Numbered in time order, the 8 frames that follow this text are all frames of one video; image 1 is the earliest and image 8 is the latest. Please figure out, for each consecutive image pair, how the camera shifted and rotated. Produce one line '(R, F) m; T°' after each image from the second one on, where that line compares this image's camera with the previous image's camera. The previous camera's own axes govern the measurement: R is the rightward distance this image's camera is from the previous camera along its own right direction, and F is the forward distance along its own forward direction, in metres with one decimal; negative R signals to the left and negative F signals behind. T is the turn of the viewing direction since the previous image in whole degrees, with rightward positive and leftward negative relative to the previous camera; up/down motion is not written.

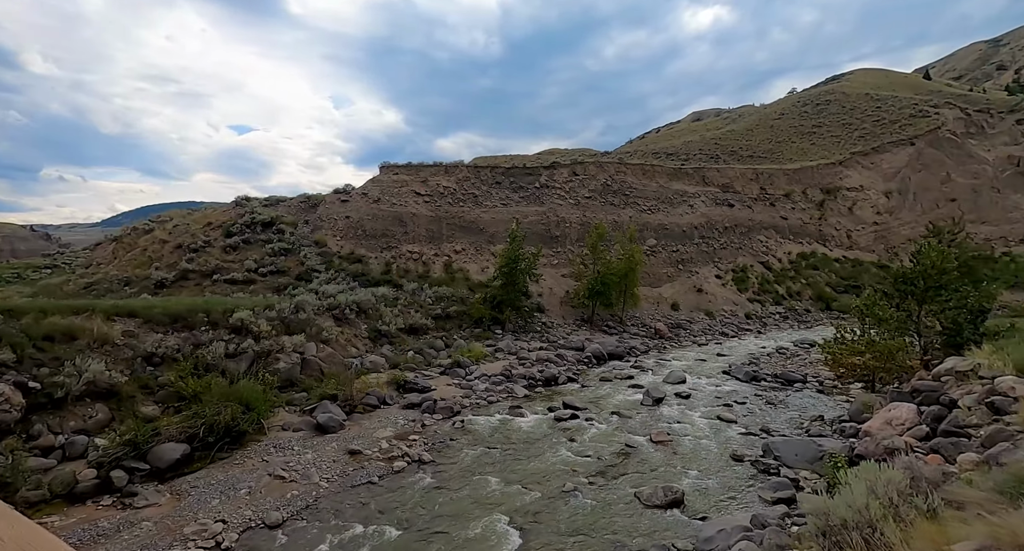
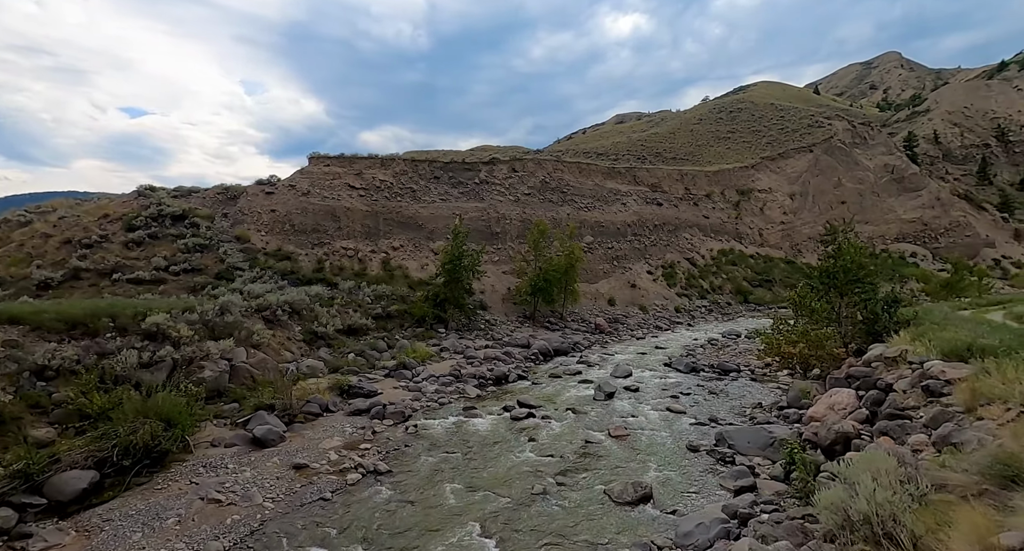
(-0.5, +0.5) m; +7°
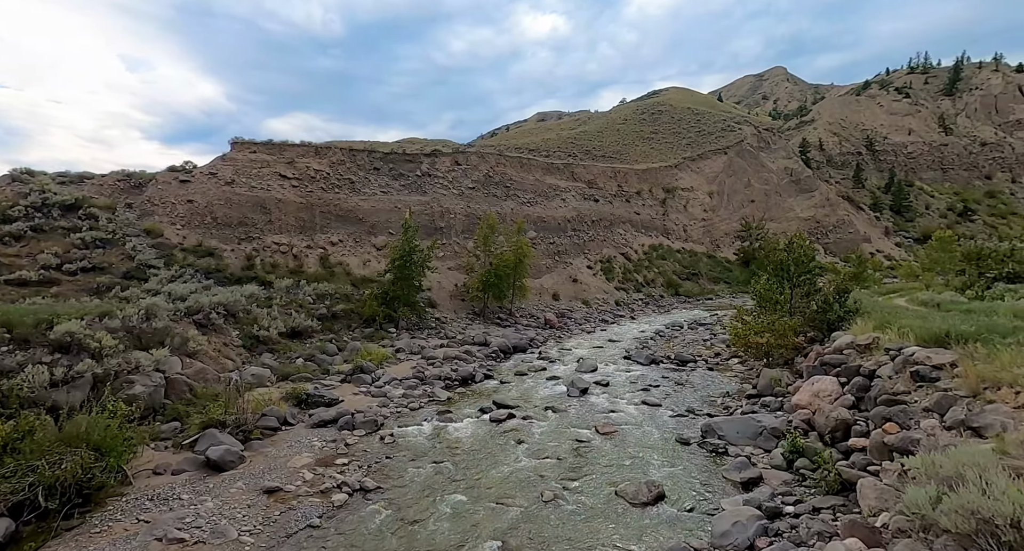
(-1.0, +0.7) m; +7°
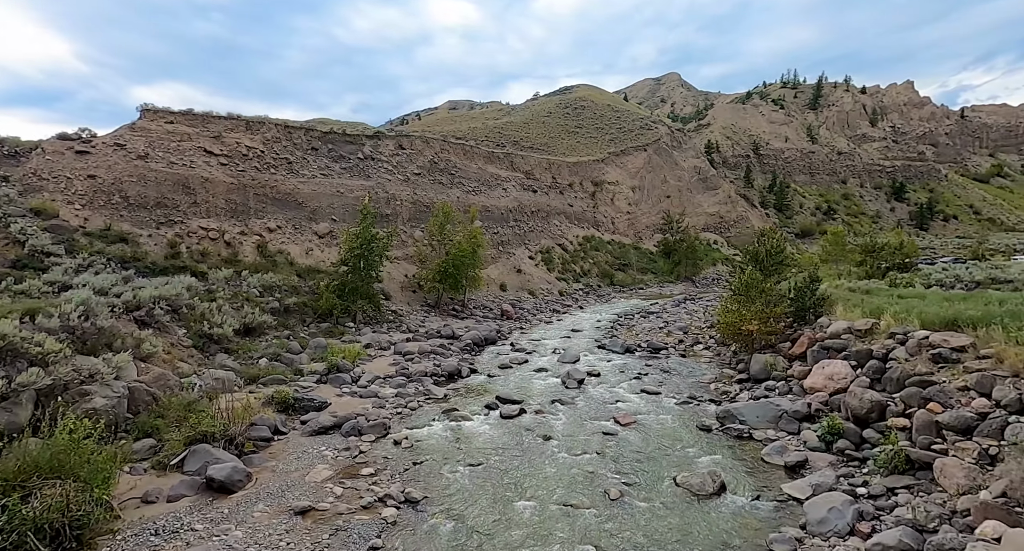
(-1.7, +0.7) m; +8°
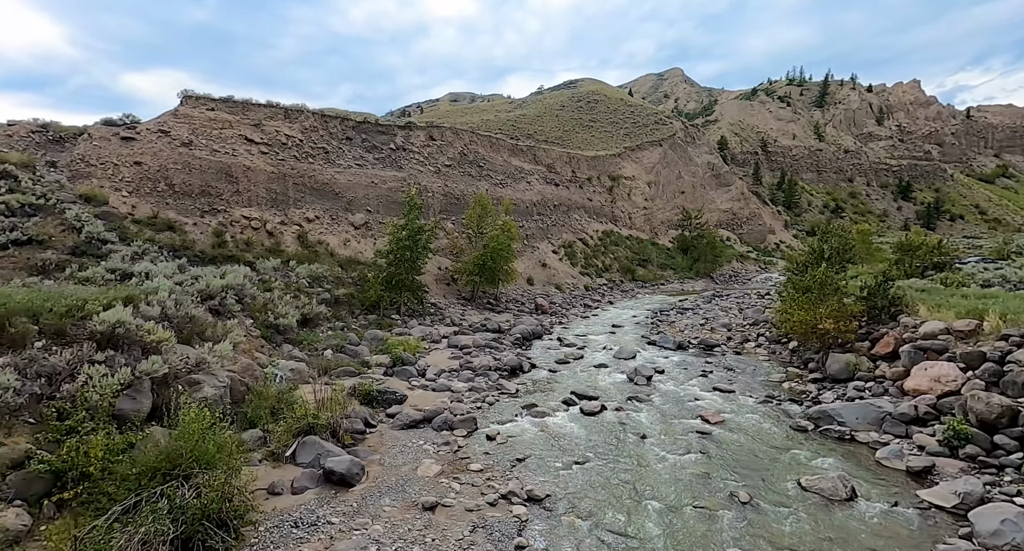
(-1.4, +0.2) m; -1°
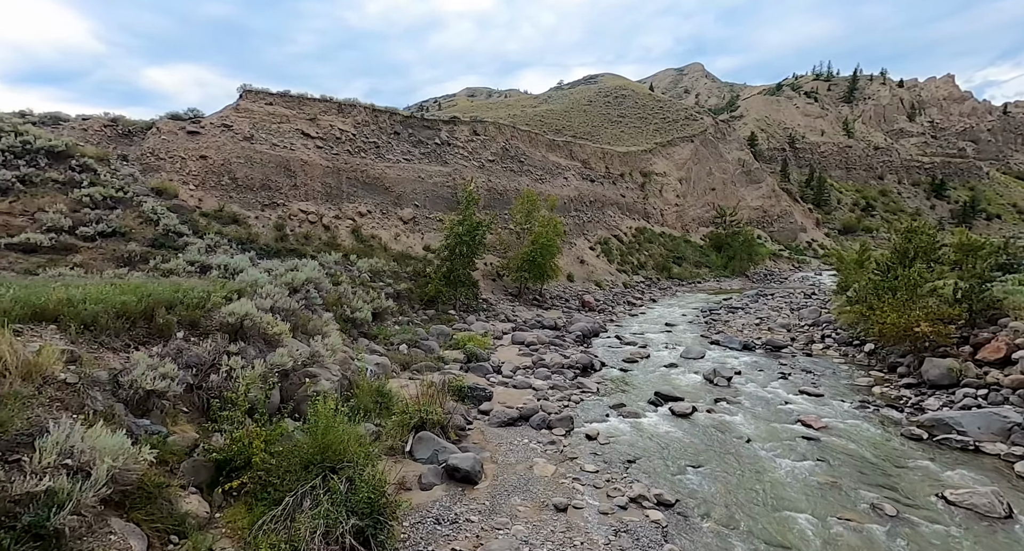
(-1.2, +0.1) m; -2°
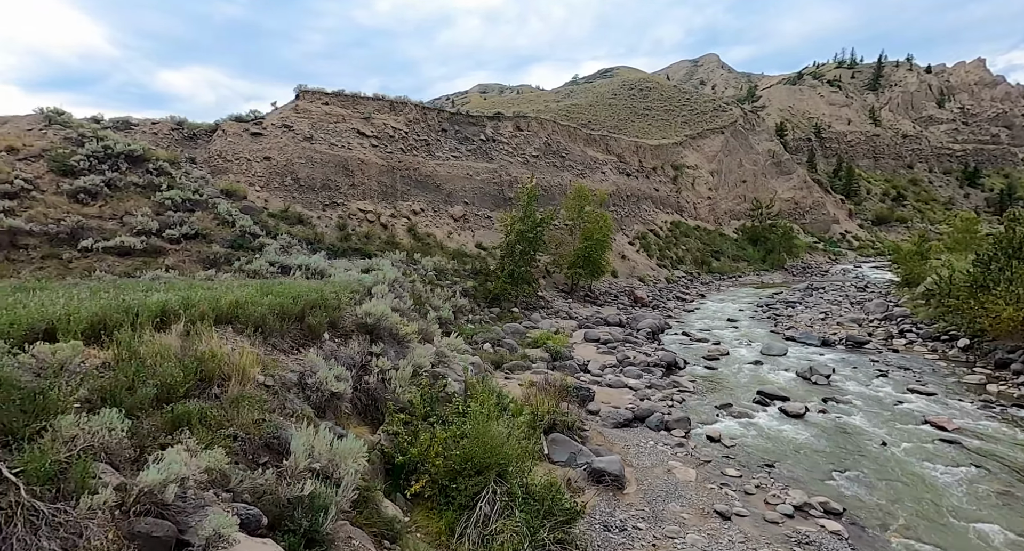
(-1.4, +0.2) m; -2°
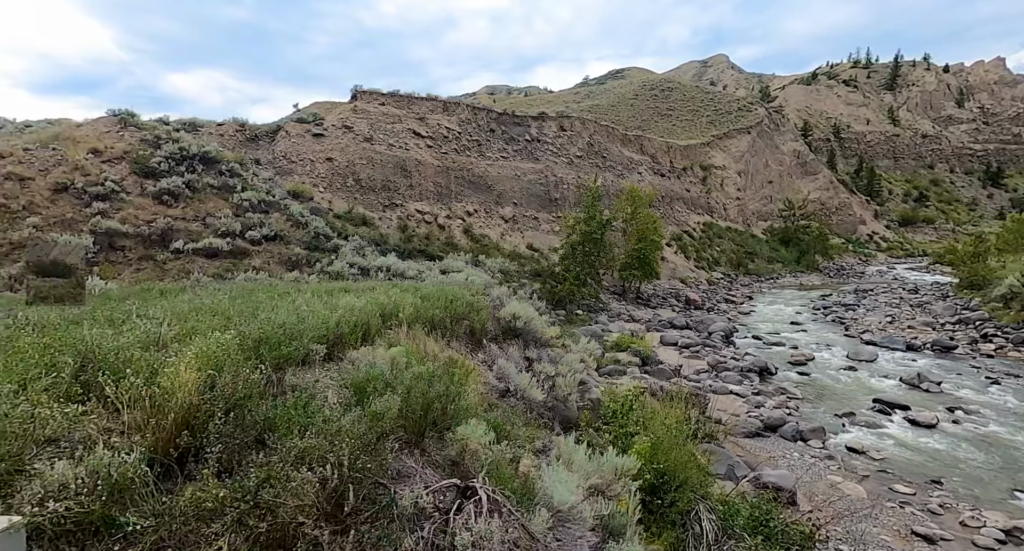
(-1.6, +0.3) m; -2°
